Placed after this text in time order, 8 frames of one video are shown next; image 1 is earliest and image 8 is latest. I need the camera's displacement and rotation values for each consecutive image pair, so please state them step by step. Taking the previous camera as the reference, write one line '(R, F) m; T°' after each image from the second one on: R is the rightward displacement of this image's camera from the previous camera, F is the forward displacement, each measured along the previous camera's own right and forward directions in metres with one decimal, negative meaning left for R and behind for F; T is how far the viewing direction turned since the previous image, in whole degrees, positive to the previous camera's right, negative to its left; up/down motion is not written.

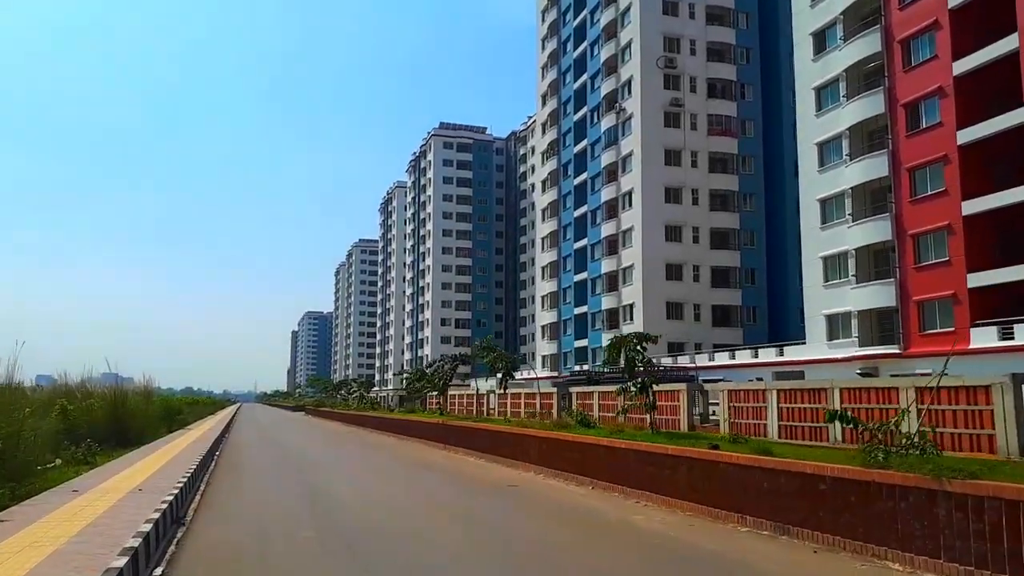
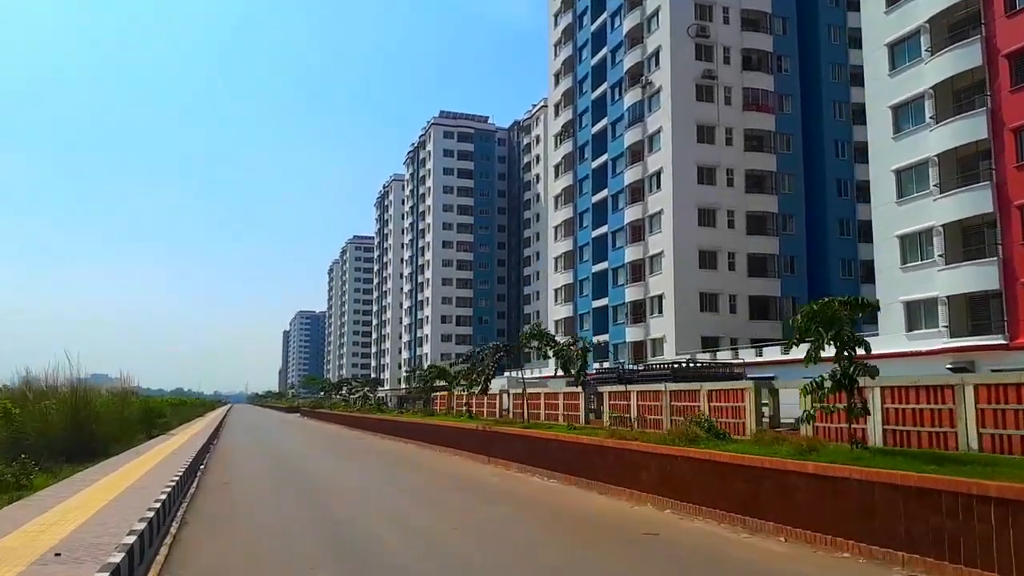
(-1.3, +4.2) m; +1°
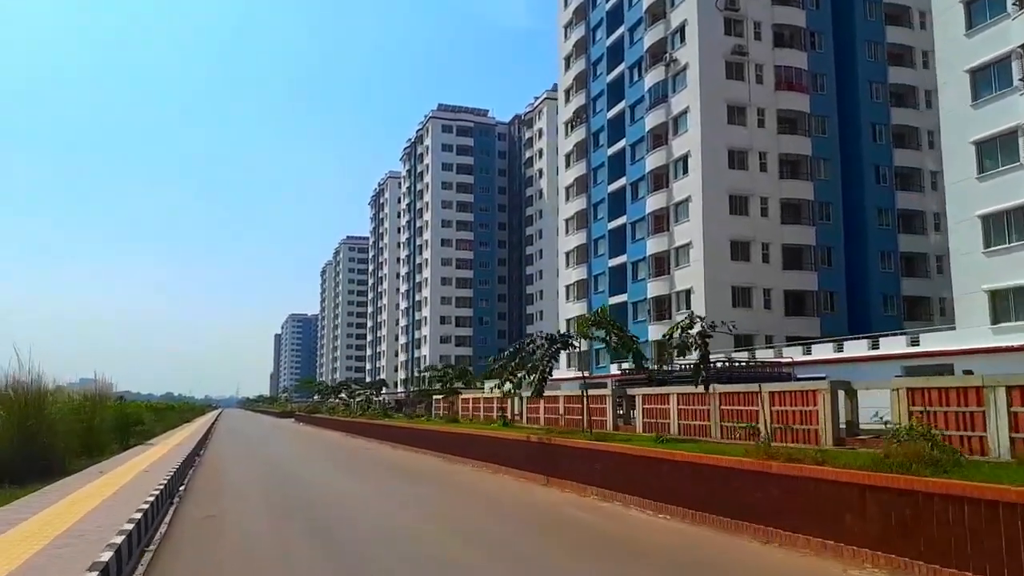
(-1.0, +3.5) m; +1°
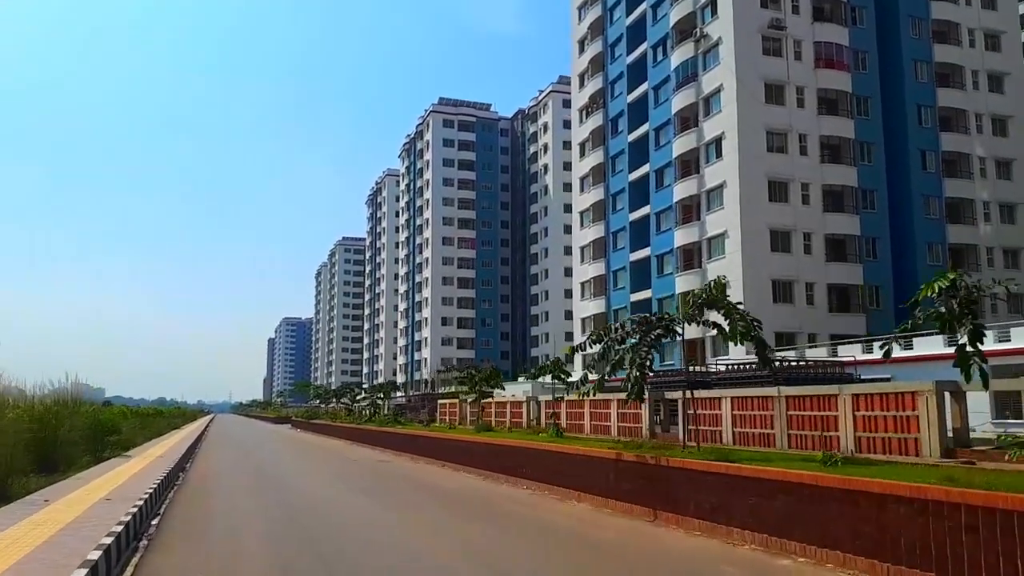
(-1.0, +3.4) m; 0°
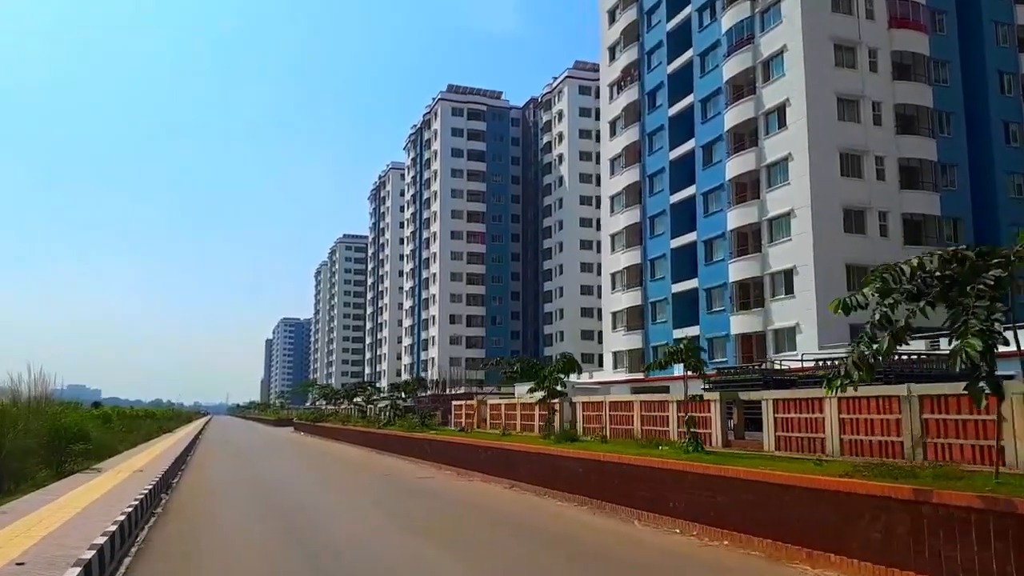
(-1.4, +4.3) m; 0°
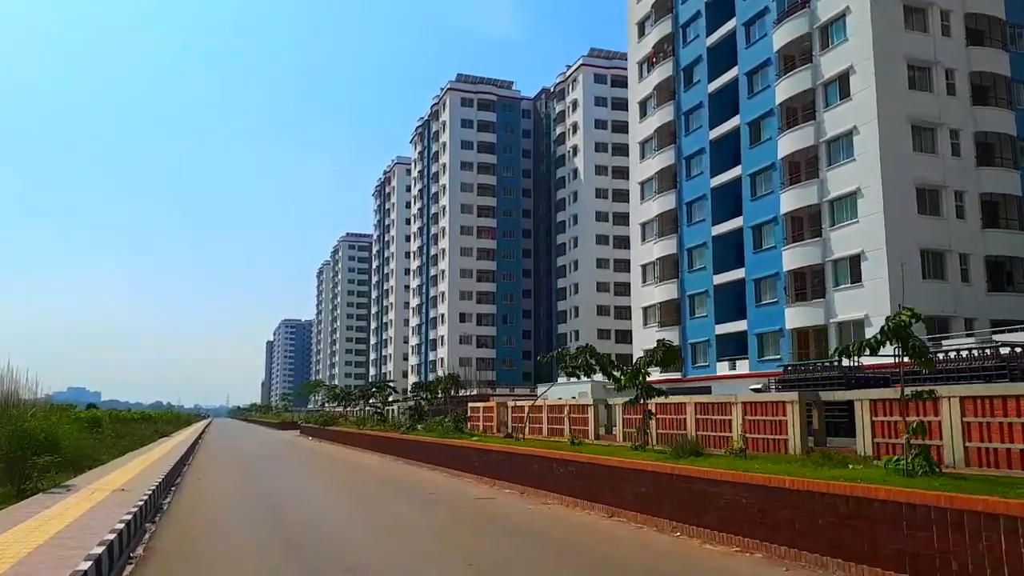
(-1.1, +3.3) m; 0°
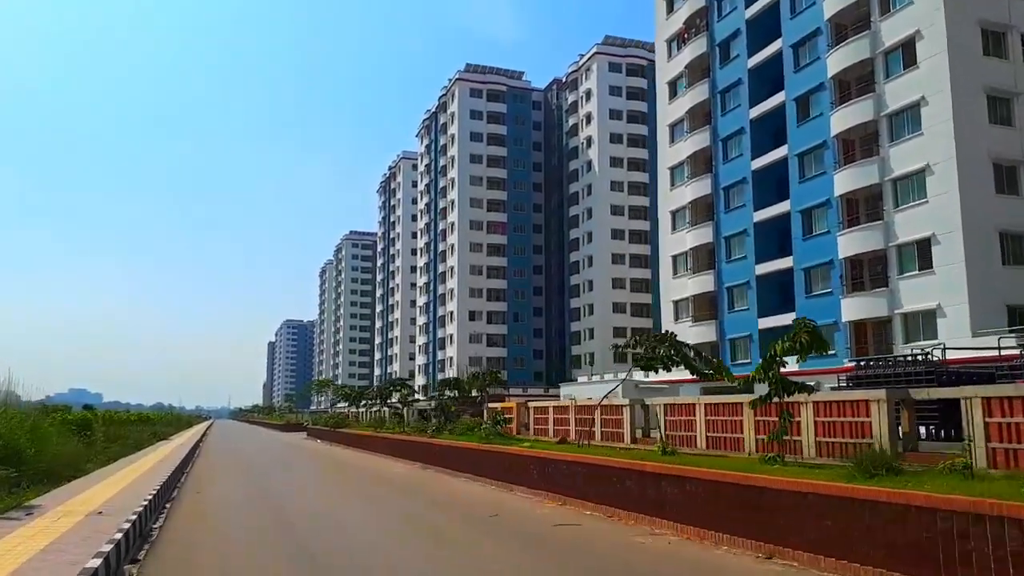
(-0.9, +2.7) m; 0°
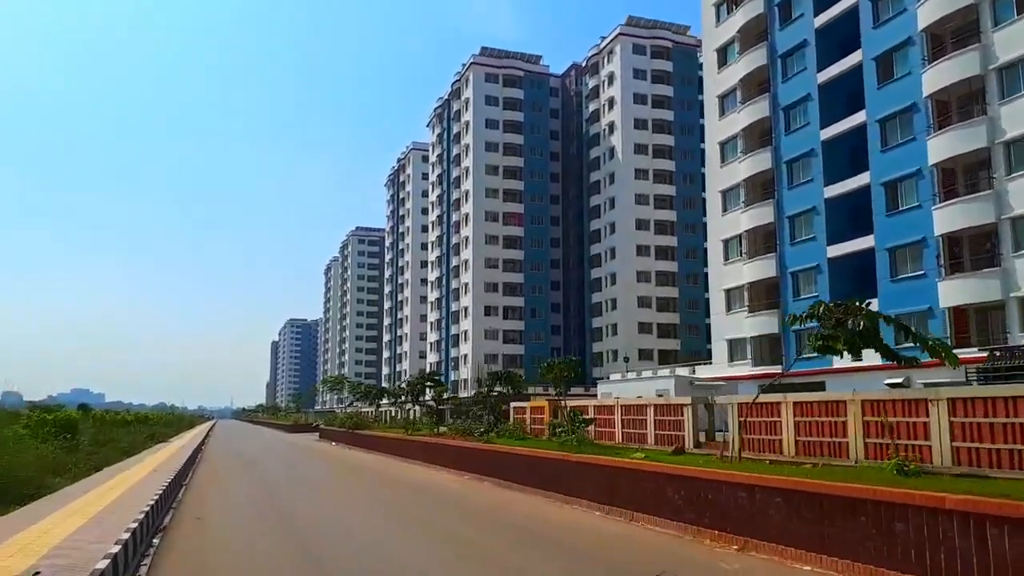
(-1.3, +3.7) m; 0°
